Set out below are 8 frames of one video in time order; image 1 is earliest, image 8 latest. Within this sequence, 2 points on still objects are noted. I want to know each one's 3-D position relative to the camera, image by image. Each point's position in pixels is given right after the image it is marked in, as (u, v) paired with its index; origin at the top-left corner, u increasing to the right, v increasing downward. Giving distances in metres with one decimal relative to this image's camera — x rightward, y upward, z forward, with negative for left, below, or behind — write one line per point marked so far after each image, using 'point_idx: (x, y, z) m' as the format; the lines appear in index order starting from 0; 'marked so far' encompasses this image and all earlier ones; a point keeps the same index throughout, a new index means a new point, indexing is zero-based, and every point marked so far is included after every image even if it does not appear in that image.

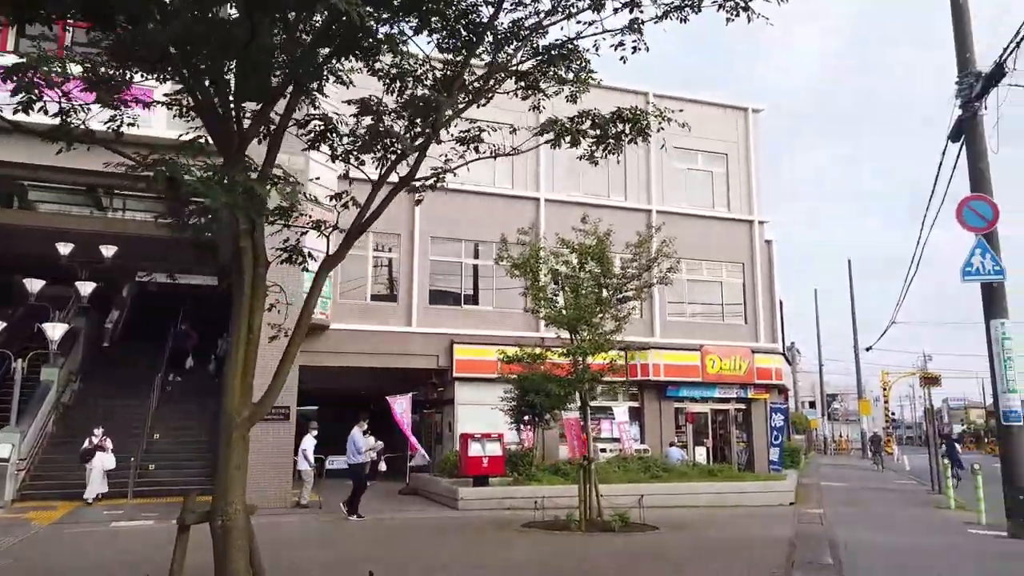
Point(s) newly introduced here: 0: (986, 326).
0: (+7.0, -0.6, +11.2) m
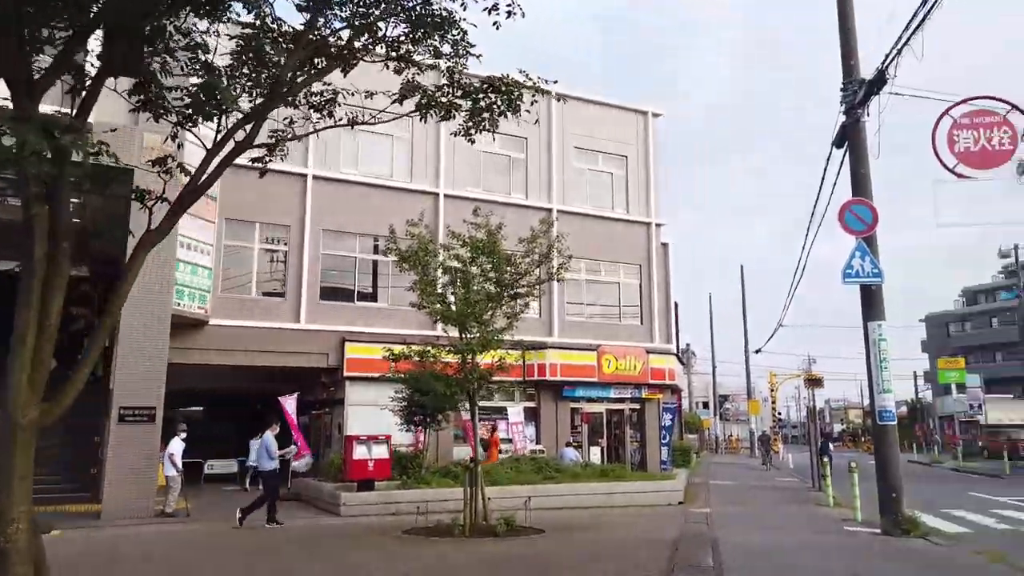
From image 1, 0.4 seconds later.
0: (+5.3, -0.6, +11.5) m
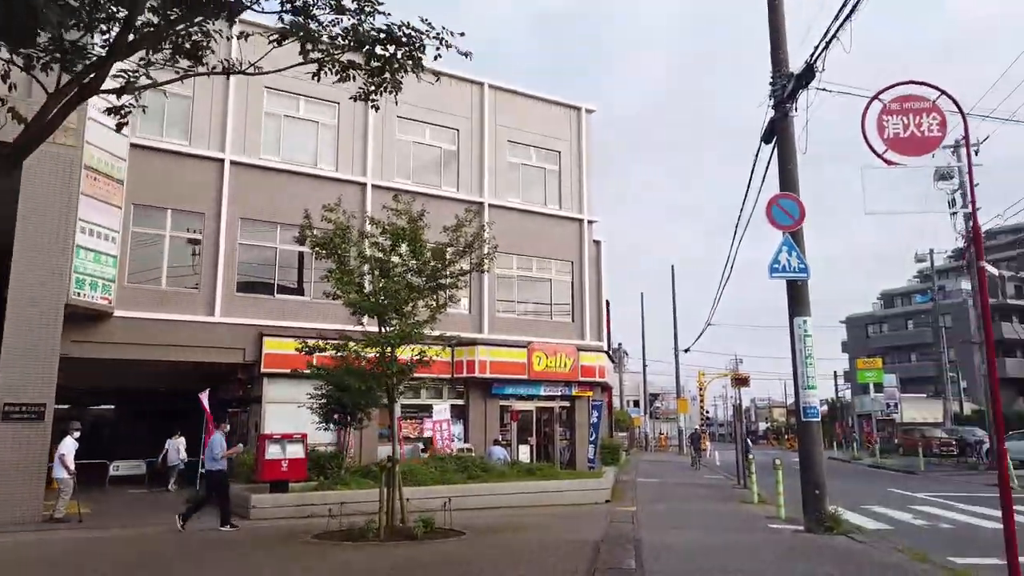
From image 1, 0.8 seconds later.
0: (+4.2, -0.5, +11.4) m
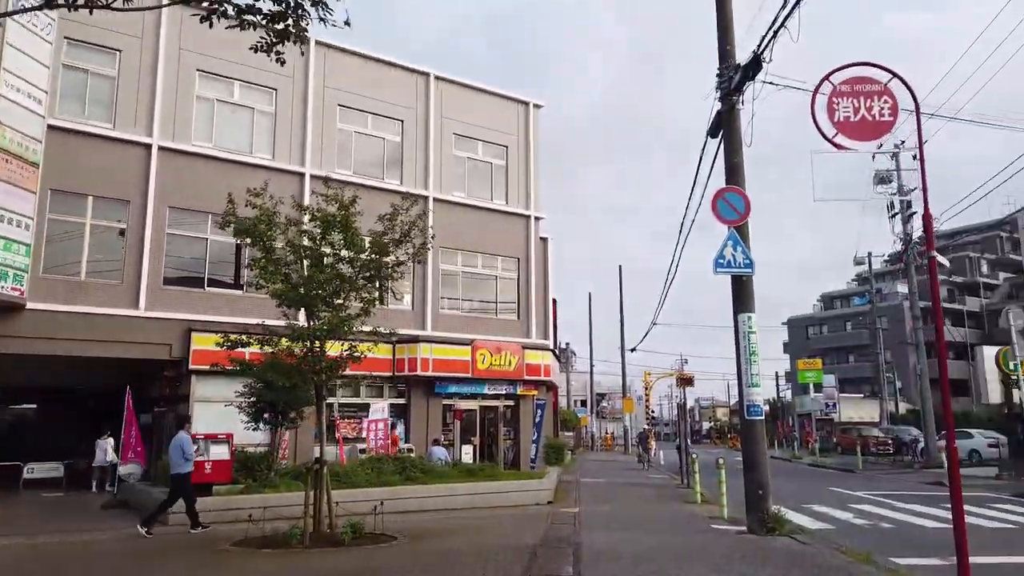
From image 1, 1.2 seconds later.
0: (+3.3, -0.5, +11.2) m
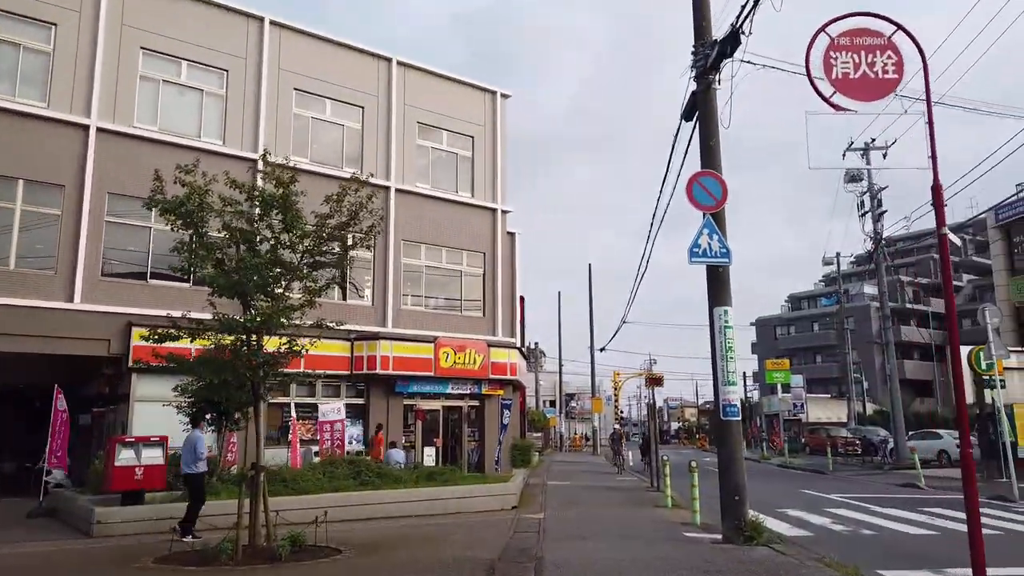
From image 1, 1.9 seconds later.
0: (+2.7, -0.4, +10.5) m
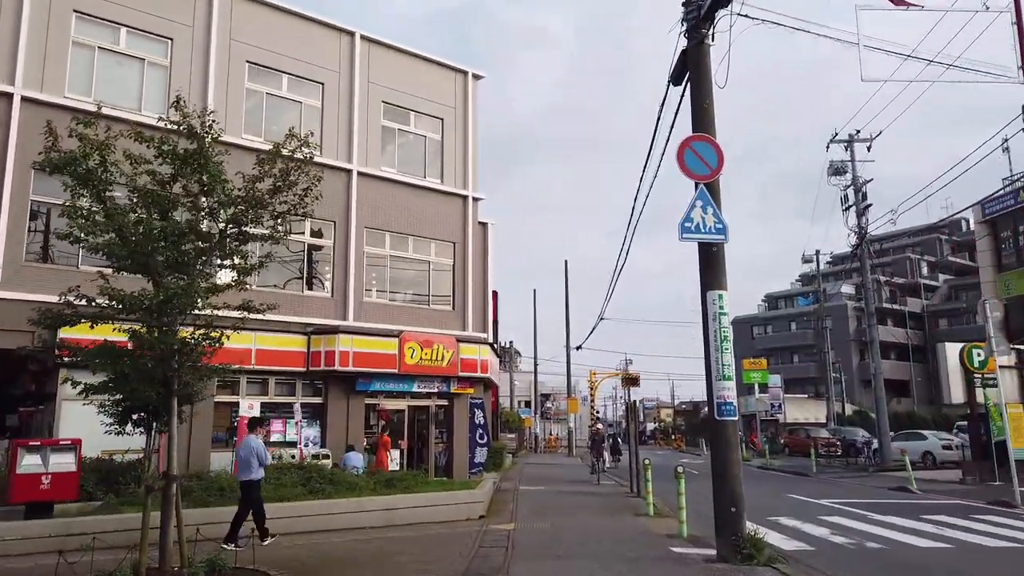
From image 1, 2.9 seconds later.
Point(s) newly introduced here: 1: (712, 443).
0: (+2.3, -0.1, +9.2) m
1: (+2.3, -1.7, +8.8) m
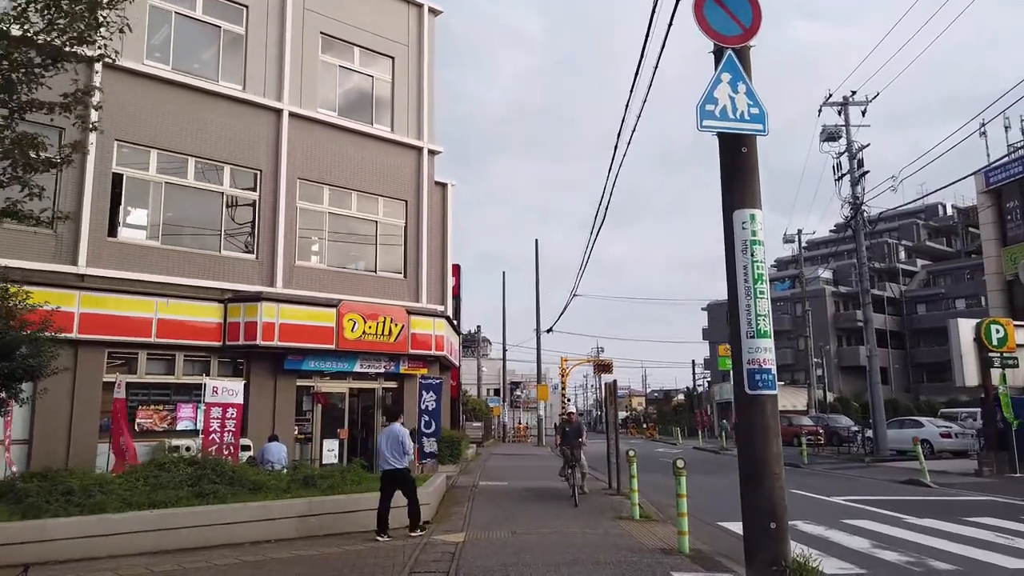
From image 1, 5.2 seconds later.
0: (+1.8, +0.5, +6.4) m
1: (+1.8, -1.1, +6.1) m
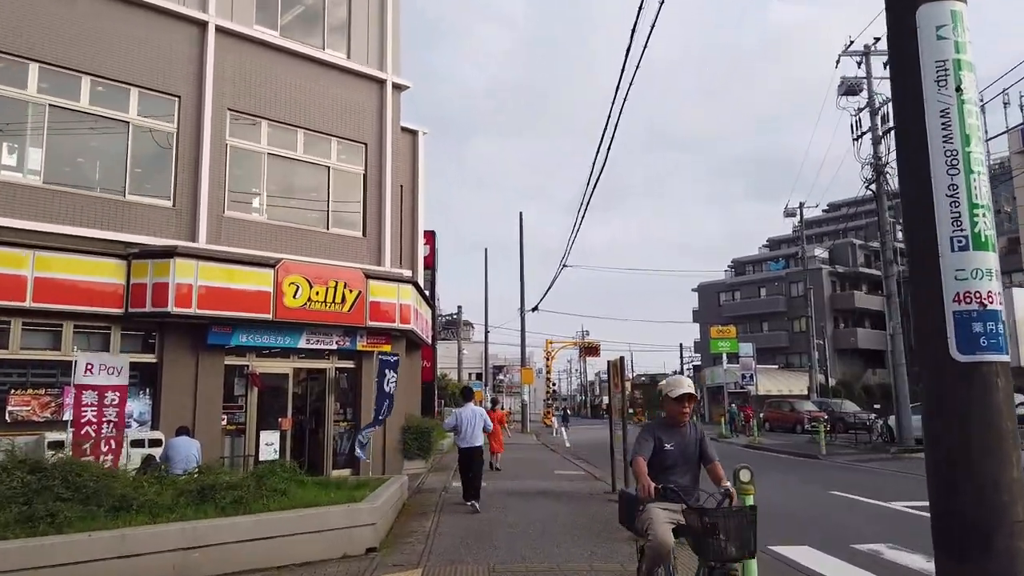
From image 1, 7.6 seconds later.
0: (+1.7, +1.1, +3.4) m
1: (+1.7, -0.5, +3.1) m
